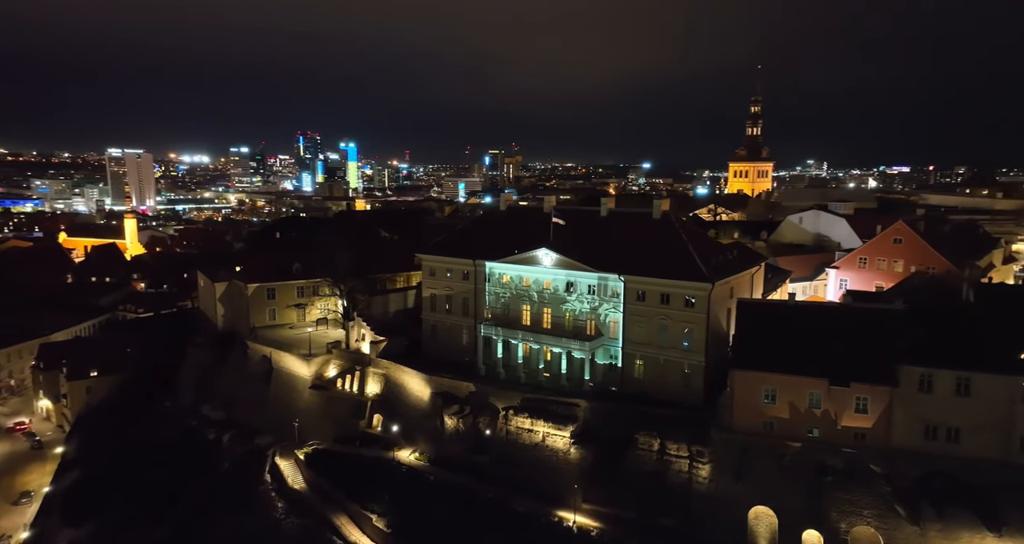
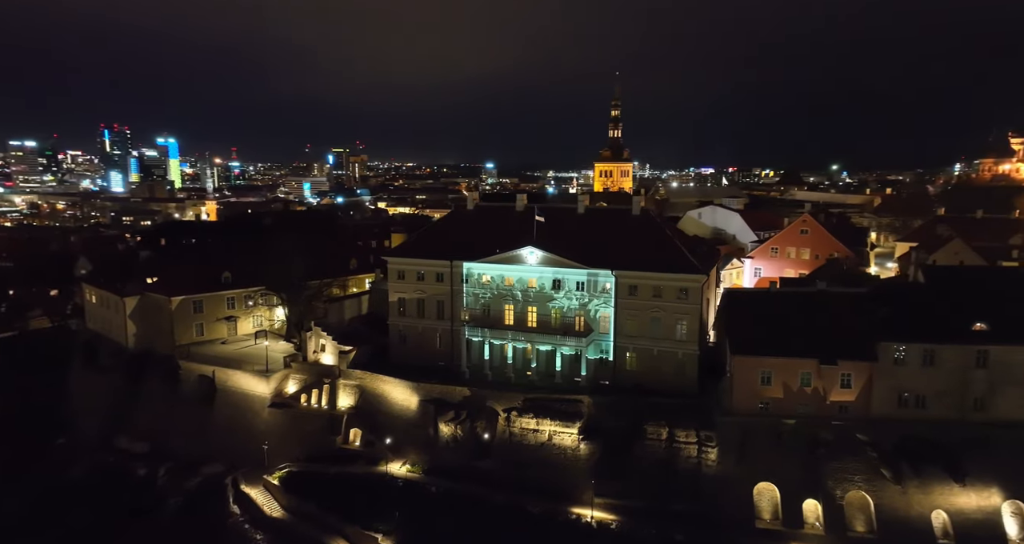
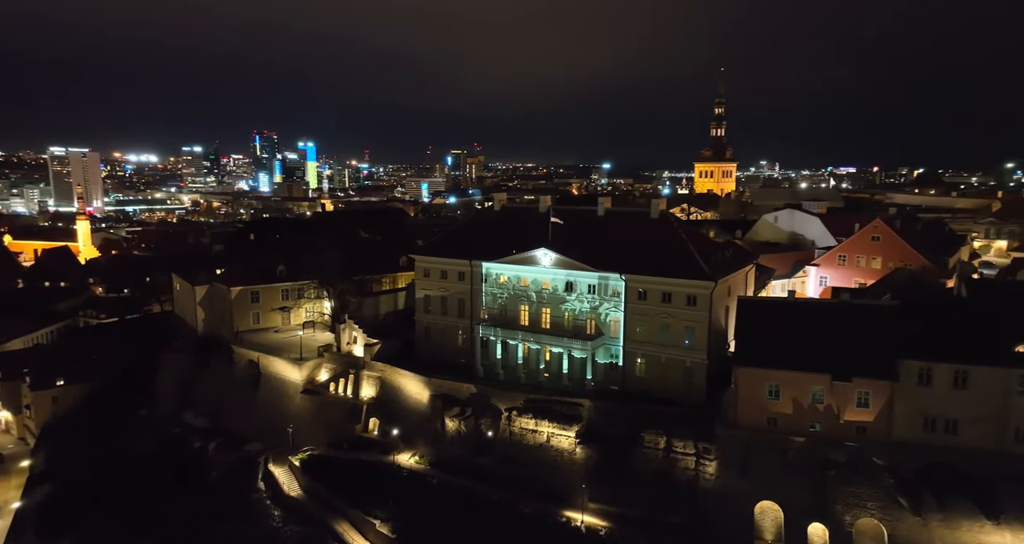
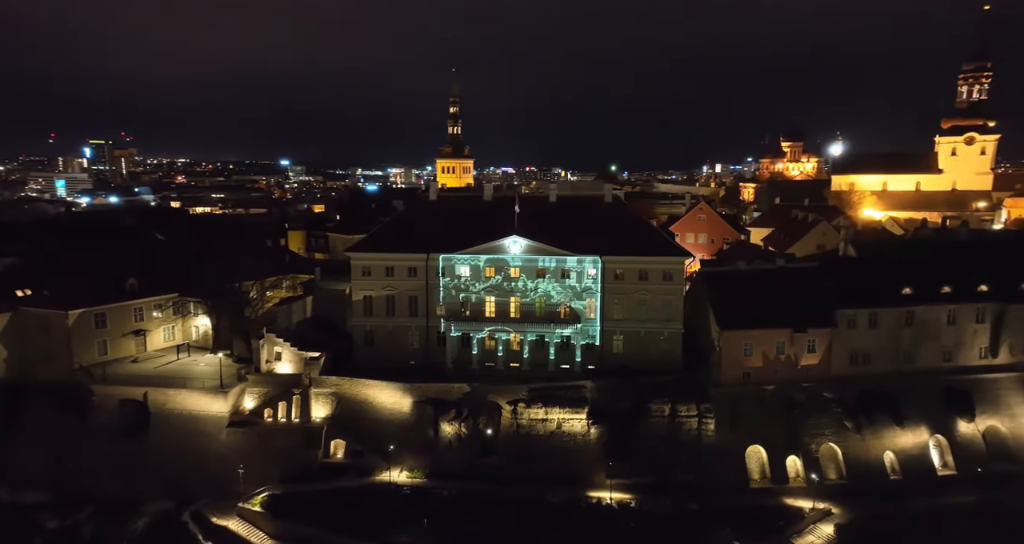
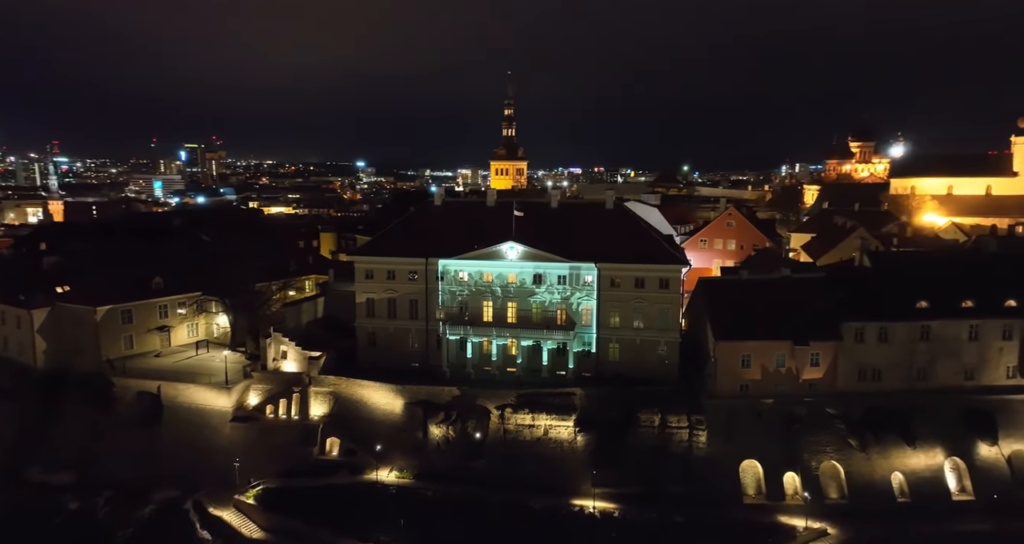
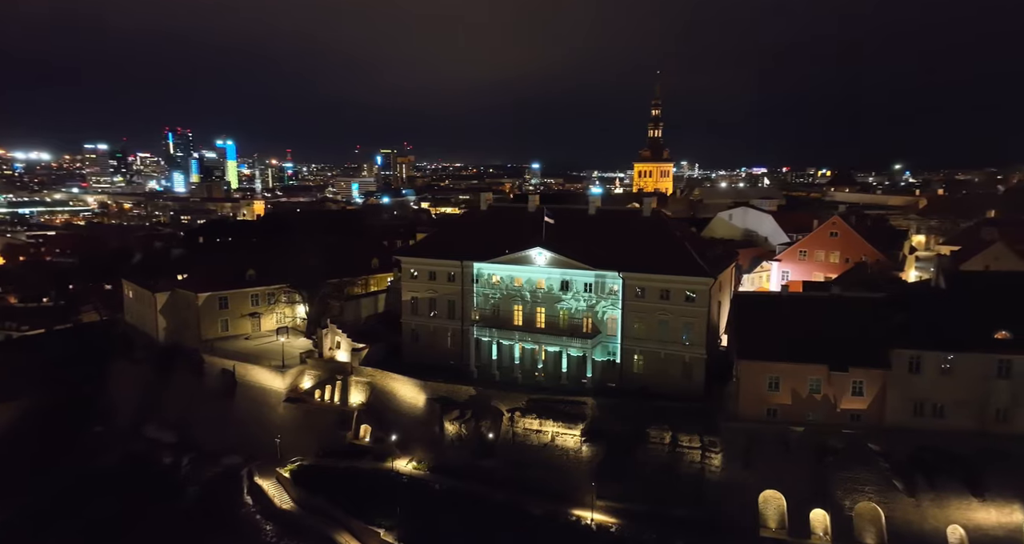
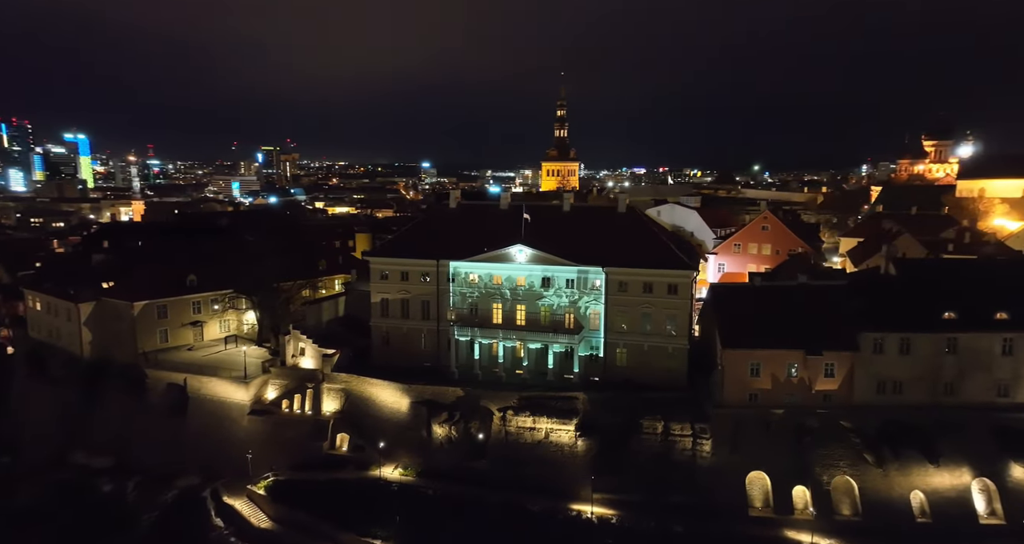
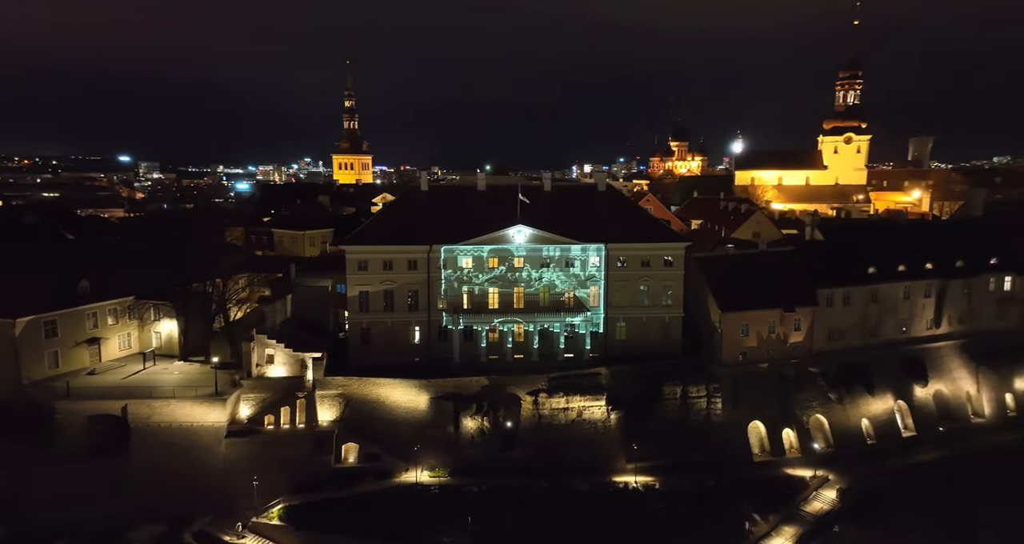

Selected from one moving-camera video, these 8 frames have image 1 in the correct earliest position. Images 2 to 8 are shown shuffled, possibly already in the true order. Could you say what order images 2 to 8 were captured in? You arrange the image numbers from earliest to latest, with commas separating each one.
3, 6, 2, 7, 5, 4, 8
